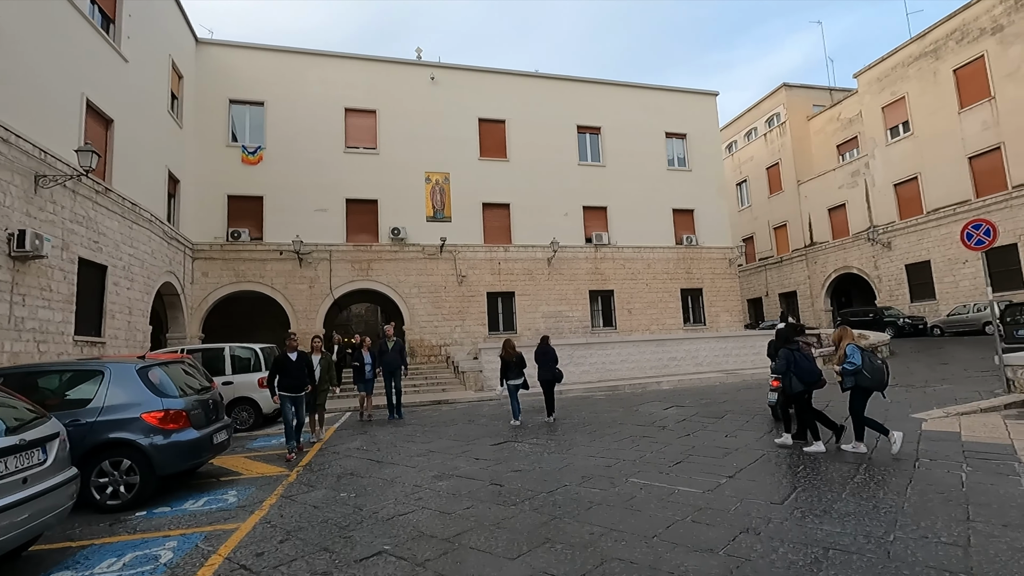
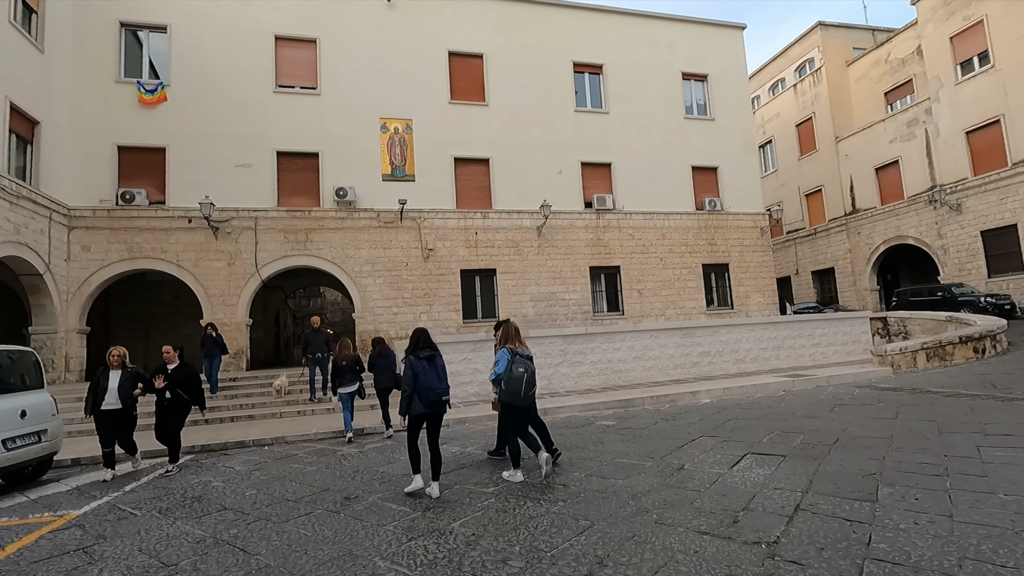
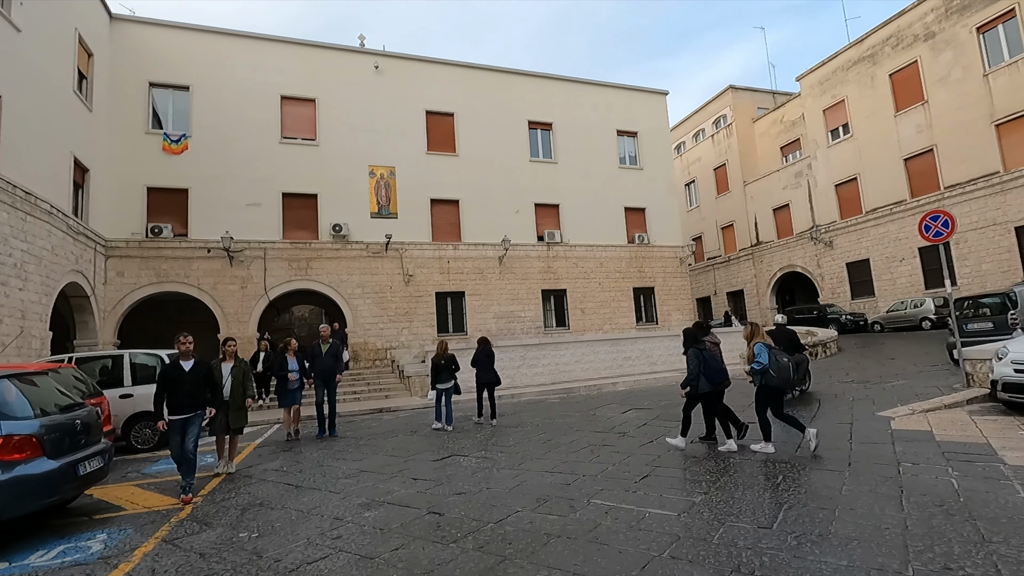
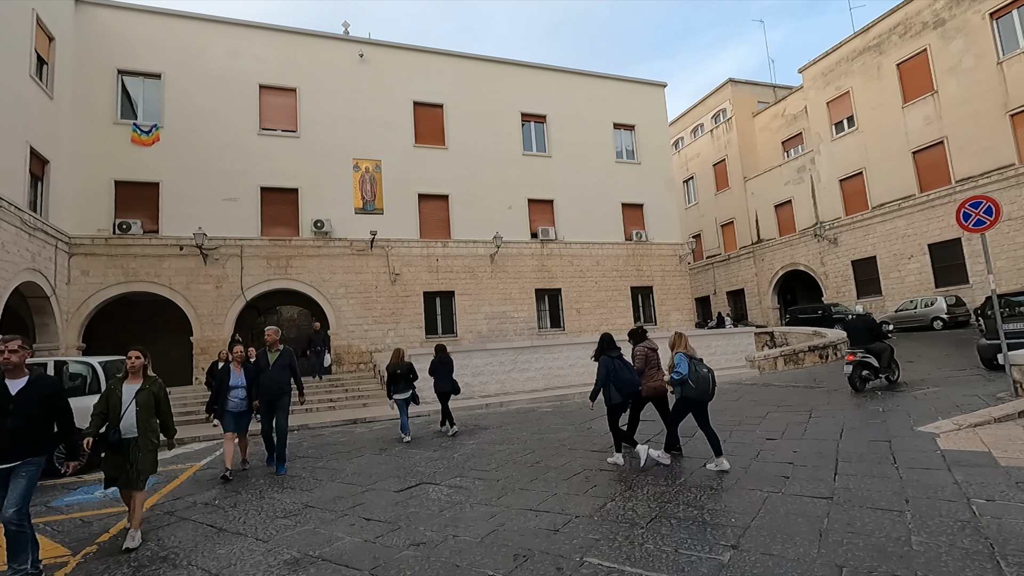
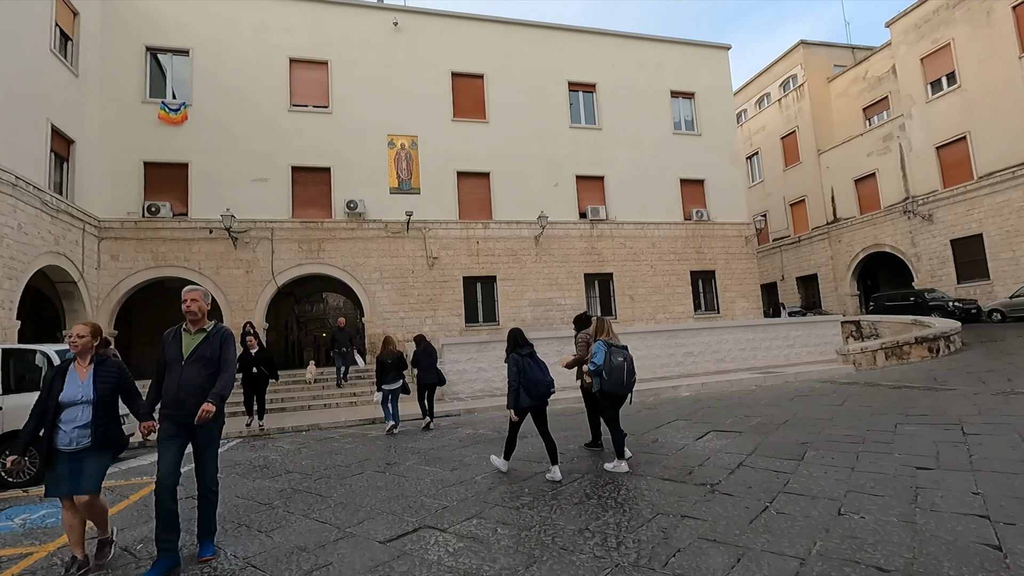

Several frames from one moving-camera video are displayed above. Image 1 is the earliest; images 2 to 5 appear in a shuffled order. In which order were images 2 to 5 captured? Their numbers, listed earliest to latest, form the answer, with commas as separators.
3, 4, 5, 2
